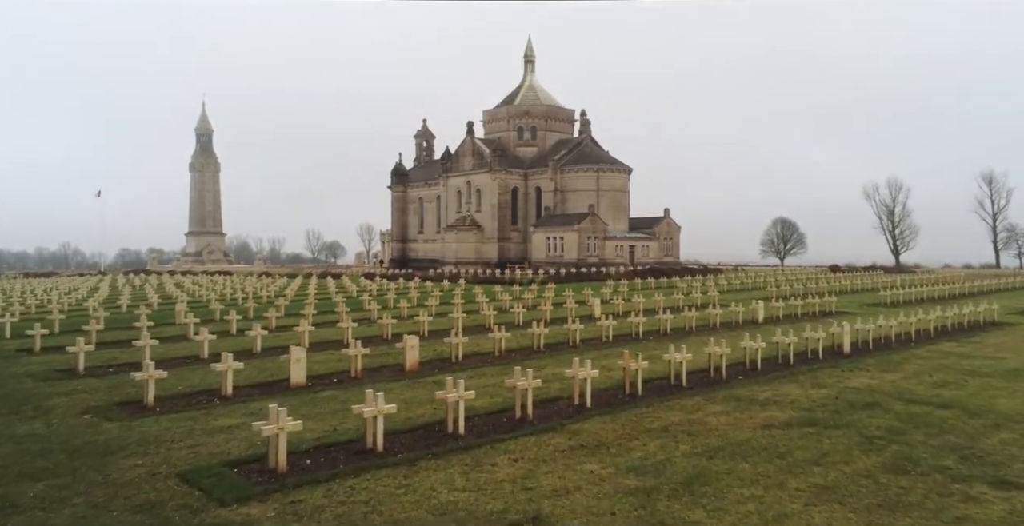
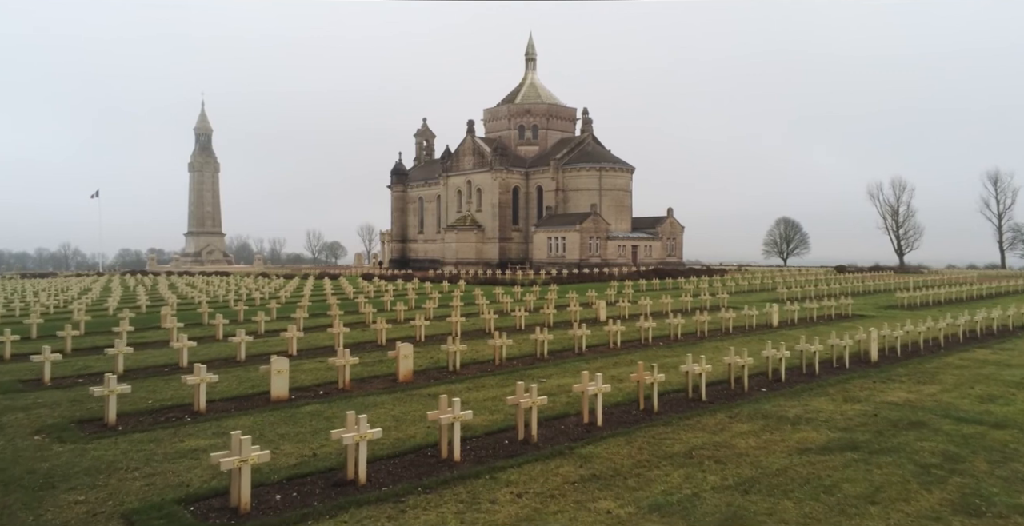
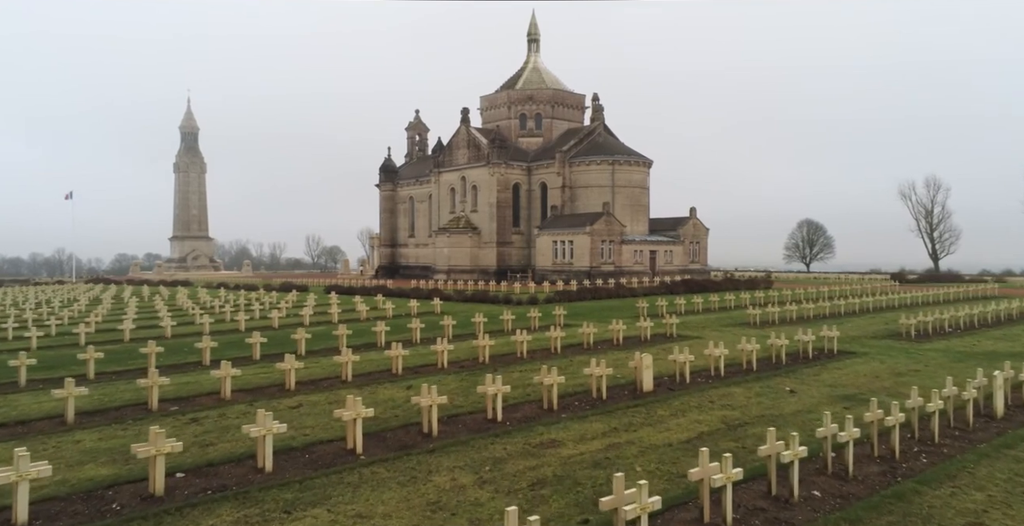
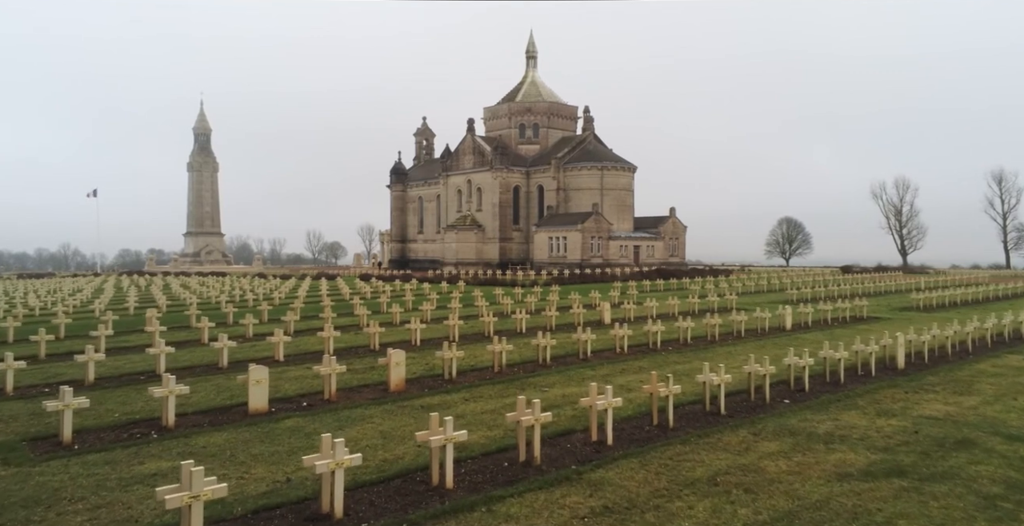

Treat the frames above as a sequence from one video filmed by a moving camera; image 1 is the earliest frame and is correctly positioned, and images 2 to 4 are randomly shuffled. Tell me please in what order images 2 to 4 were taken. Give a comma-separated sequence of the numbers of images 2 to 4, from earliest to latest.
2, 4, 3
